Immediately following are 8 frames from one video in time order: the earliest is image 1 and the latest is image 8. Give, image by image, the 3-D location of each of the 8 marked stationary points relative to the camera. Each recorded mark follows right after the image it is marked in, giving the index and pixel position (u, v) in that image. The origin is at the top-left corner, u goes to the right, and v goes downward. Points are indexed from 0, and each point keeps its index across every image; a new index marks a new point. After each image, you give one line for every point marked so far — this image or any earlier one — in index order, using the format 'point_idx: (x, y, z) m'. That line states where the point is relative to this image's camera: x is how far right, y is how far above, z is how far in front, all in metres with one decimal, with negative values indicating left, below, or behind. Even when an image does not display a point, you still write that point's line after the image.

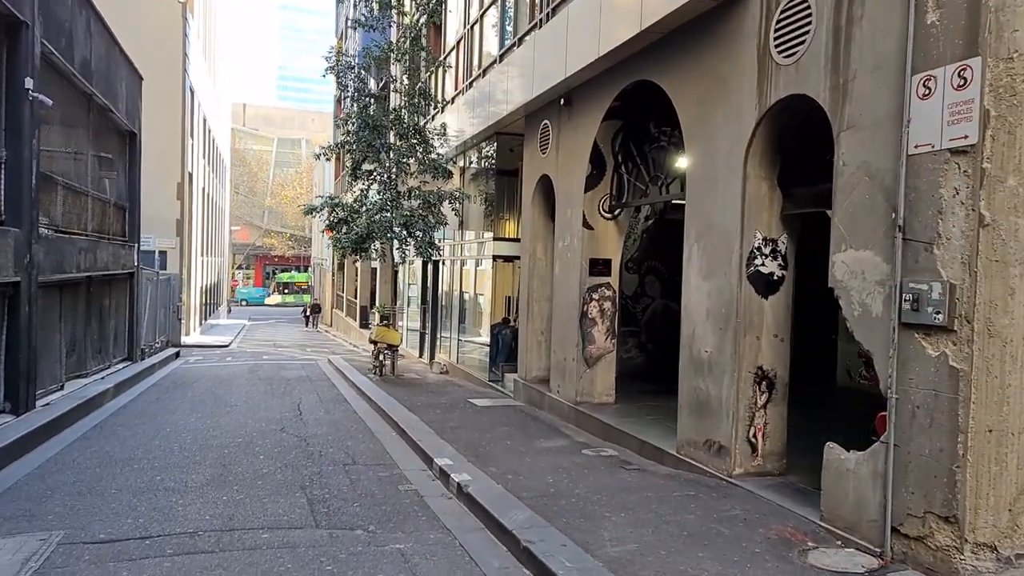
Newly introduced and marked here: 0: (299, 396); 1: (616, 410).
0: (-4.6, -2.3, +15.4) m
1: (+1.7, -1.9, +11.5) m
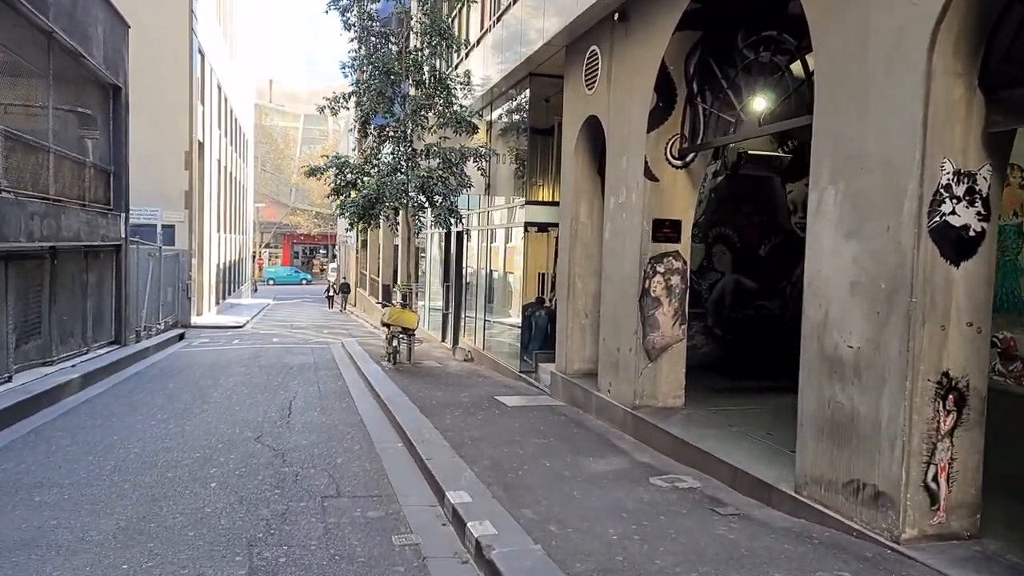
0: (-3.9, -1.8, +13.0) m
1: (+2.1, -1.6, +8.8) m
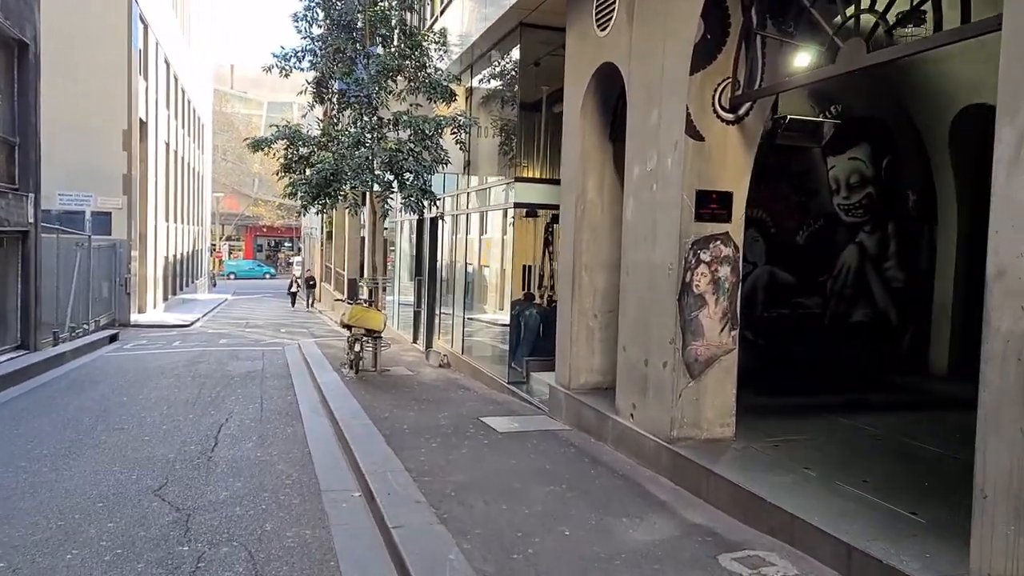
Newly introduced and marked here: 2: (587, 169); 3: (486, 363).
0: (-4.1, -1.8, +10.5) m
1: (+2.1, -1.5, +6.6) m
2: (+0.9, +1.5, +8.9) m
3: (-0.5, -1.4, +13.3) m
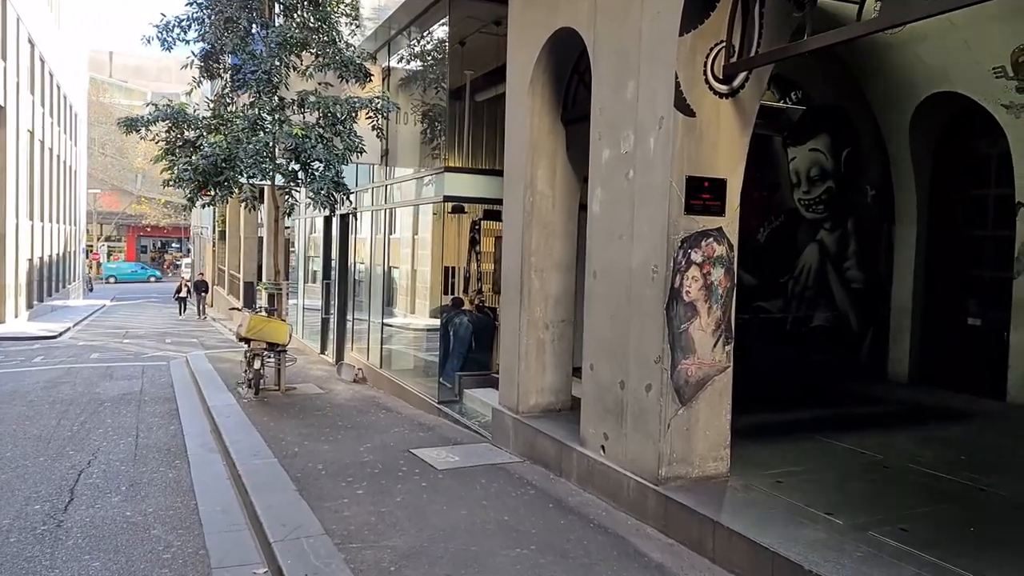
0: (-4.9, -1.9, +8.5) m
1: (+1.8, -1.6, +5.5) m
2: (+0.3, +1.4, +7.6) m
3: (-1.7, -1.5, +11.8) m
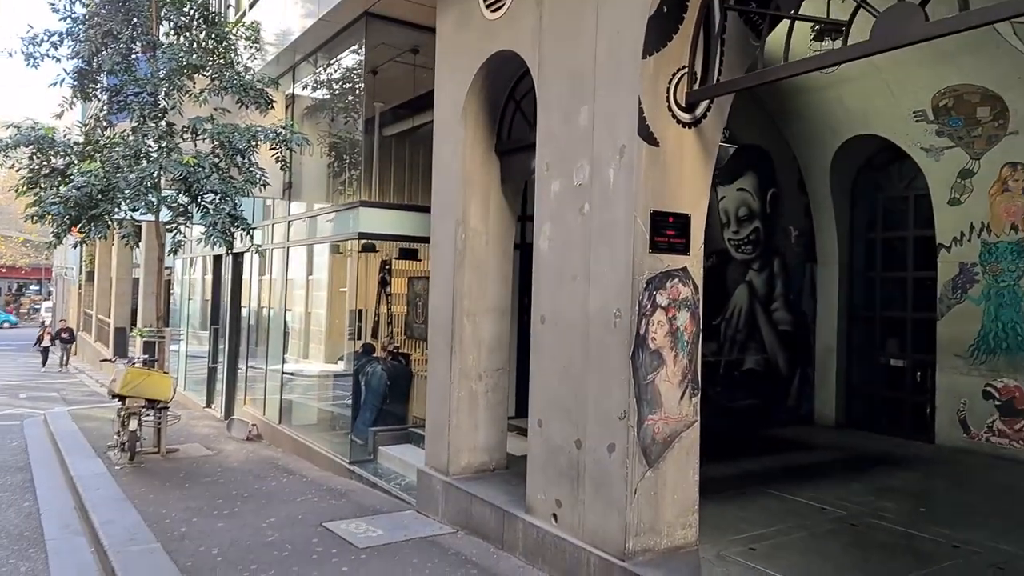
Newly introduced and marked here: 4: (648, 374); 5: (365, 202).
0: (-5.6, -2.4, +6.9) m
1: (+1.4, -1.9, +4.9) m
2: (-0.4, +1.0, +6.9) m
3: (-2.9, -2.2, +10.6) m
4: (+0.9, -0.6, +5.0) m
5: (-2.0, +1.1, +9.7) m
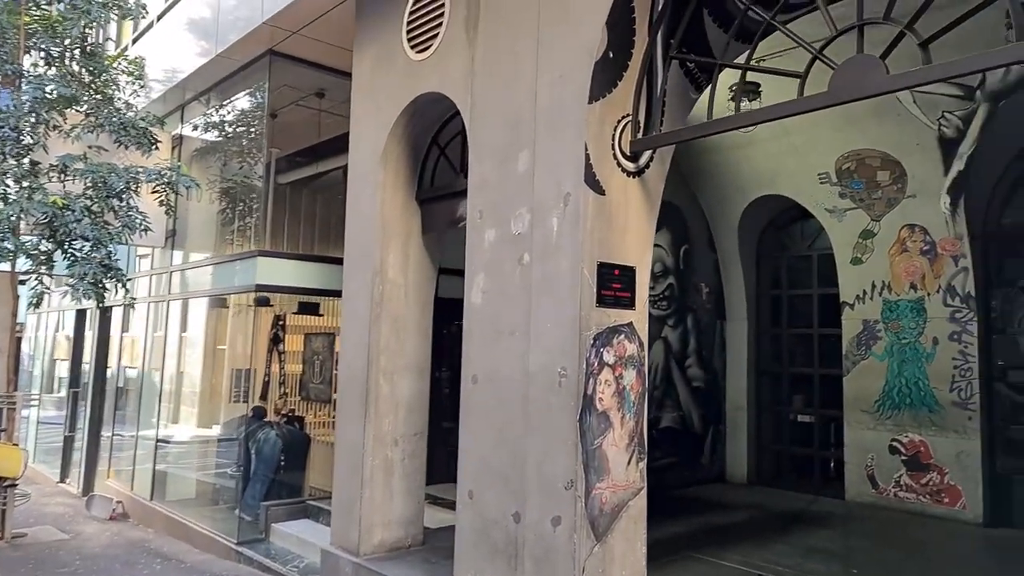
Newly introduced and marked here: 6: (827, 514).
0: (-6.2, -2.8, +5.3) m
1: (+1.1, -2.2, +4.4) m
2: (-1.1, +0.4, +6.4) m
3: (-4.2, -2.9, +9.4) m
4: (+0.5, -1.0, +4.6) m
5: (-3.1, +0.4, +8.9) m
6: (+3.6, -2.6, +8.1) m
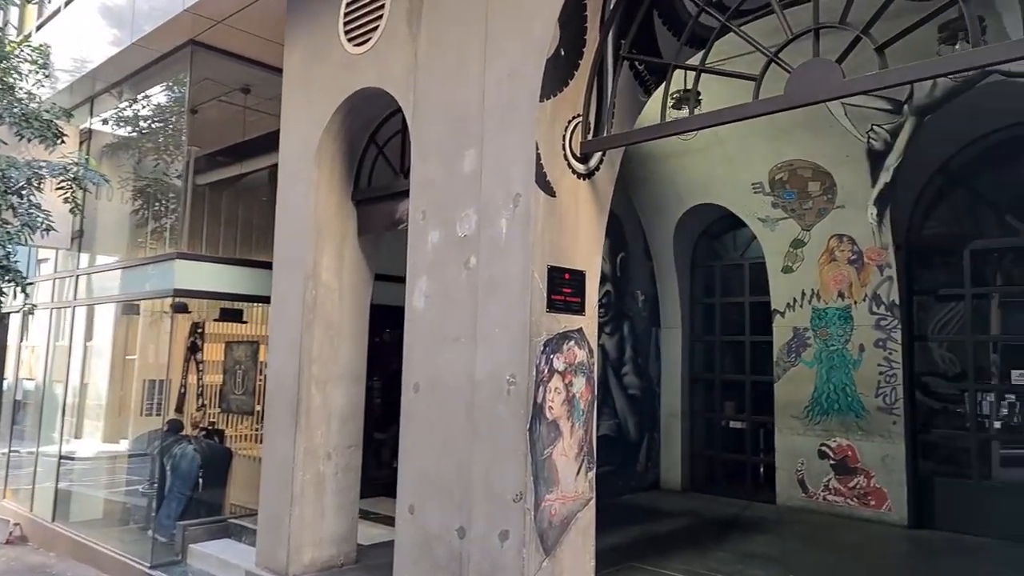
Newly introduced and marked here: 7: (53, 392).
0: (-6.6, -2.8, +4.4) m
1: (+0.7, -2.3, +4.3) m
2: (-1.6, +0.4, +6.1) m
3: (-5.0, -3.0, +8.7) m
4: (+0.2, -1.0, +4.4) m
5: (-3.8, +0.4, +8.3) m
6: (+2.8, -2.6, +8.2) m
7: (-6.4, -1.5, +10.1) m
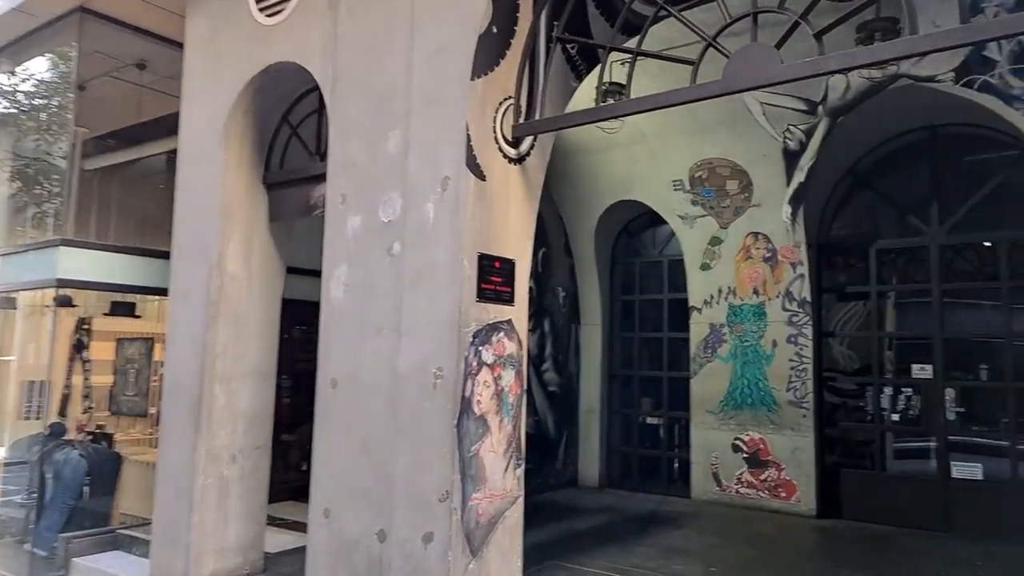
0: (-7.0, -2.7, +3.3) m
1: (+0.3, -2.2, +4.1) m
2: (-2.2, +0.5, +5.6) m
3: (-5.9, -2.9, +7.8) m
4: (-0.2, -0.9, +4.2) m
5: (-4.7, +0.5, +7.6) m
6: (+1.9, -2.6, +8.3) m
7: (-7.5, -1.3, +9.0) m
